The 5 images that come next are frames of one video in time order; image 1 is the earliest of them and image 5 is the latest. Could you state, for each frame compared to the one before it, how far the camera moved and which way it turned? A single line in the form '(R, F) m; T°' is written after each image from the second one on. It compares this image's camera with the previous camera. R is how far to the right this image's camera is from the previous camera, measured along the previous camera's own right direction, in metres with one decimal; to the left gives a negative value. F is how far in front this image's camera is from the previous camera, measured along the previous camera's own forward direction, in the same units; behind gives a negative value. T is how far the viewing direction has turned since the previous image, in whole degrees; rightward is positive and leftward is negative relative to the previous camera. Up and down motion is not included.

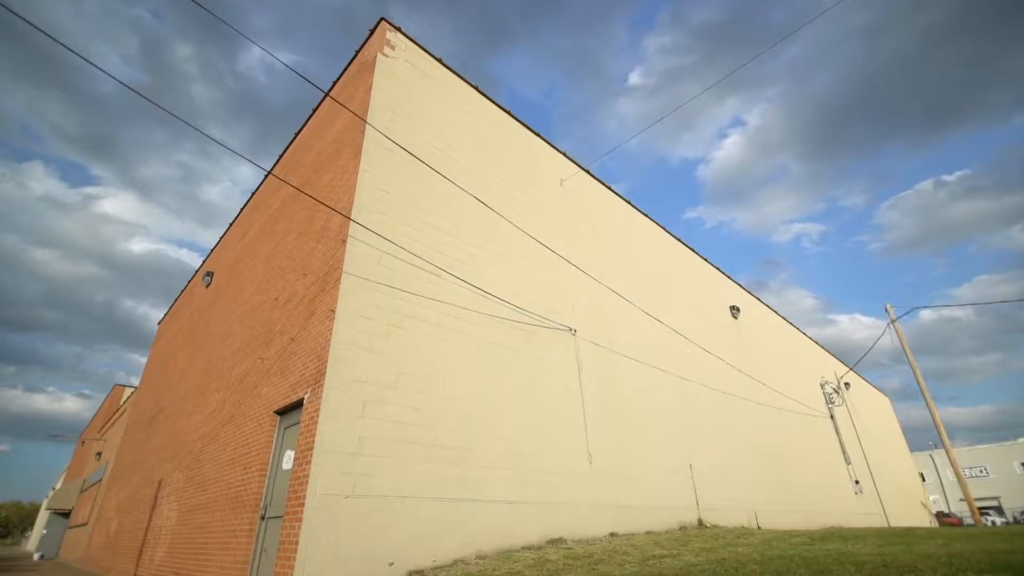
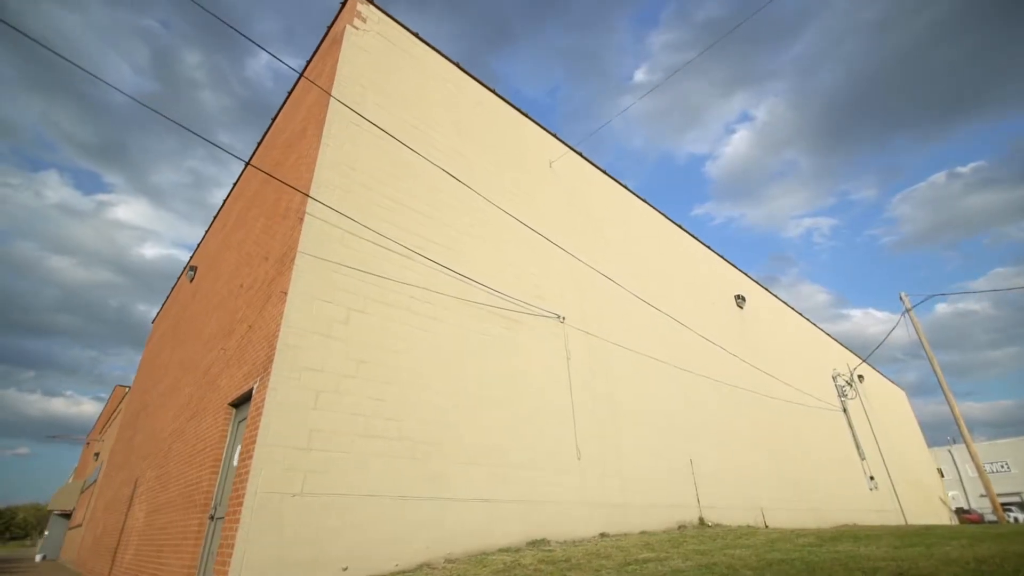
(+0.4, +0.5) m; -1°
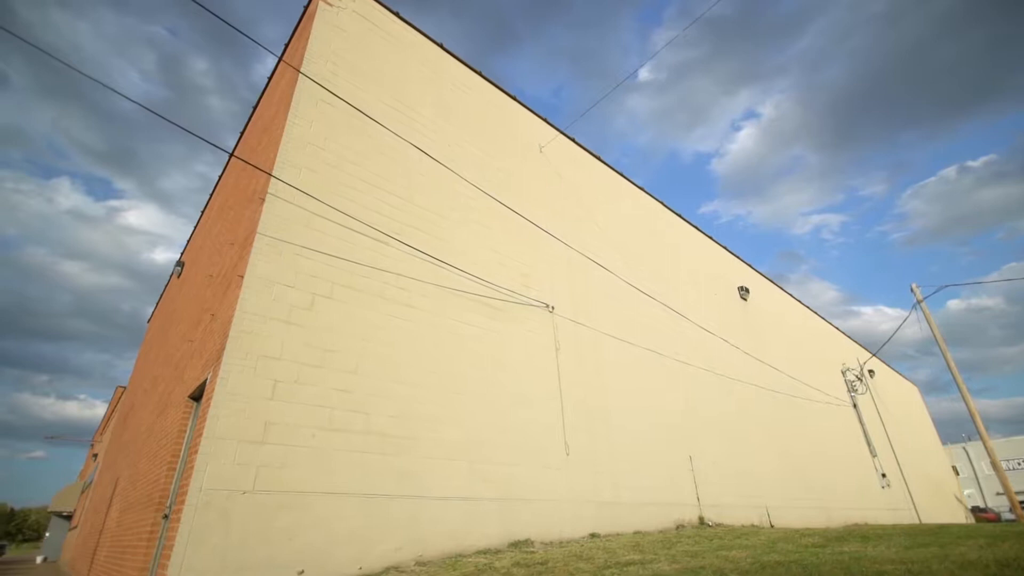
(+0.3, +0.4) m; -1°
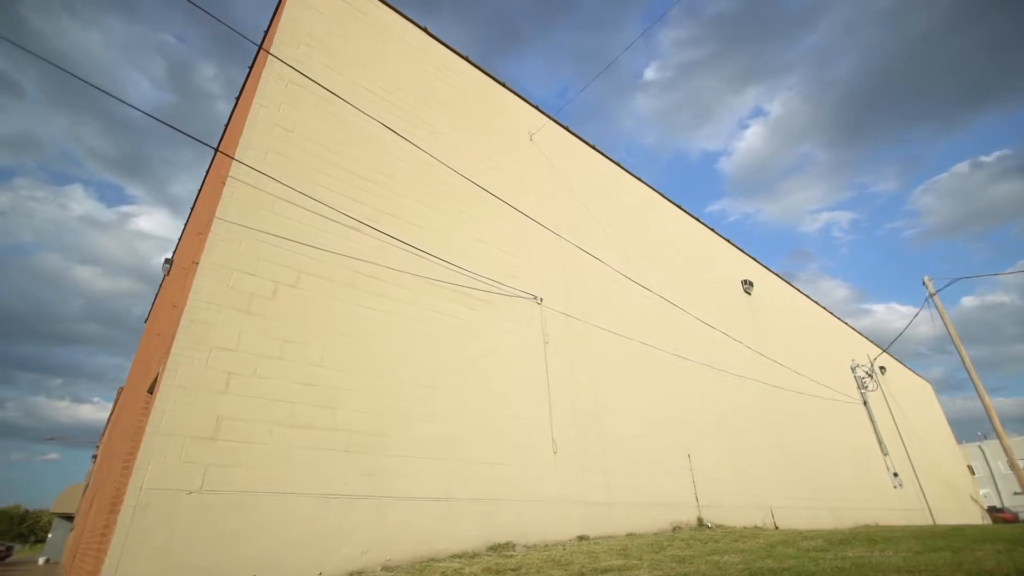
(+0.3, +0.3) m; -1°
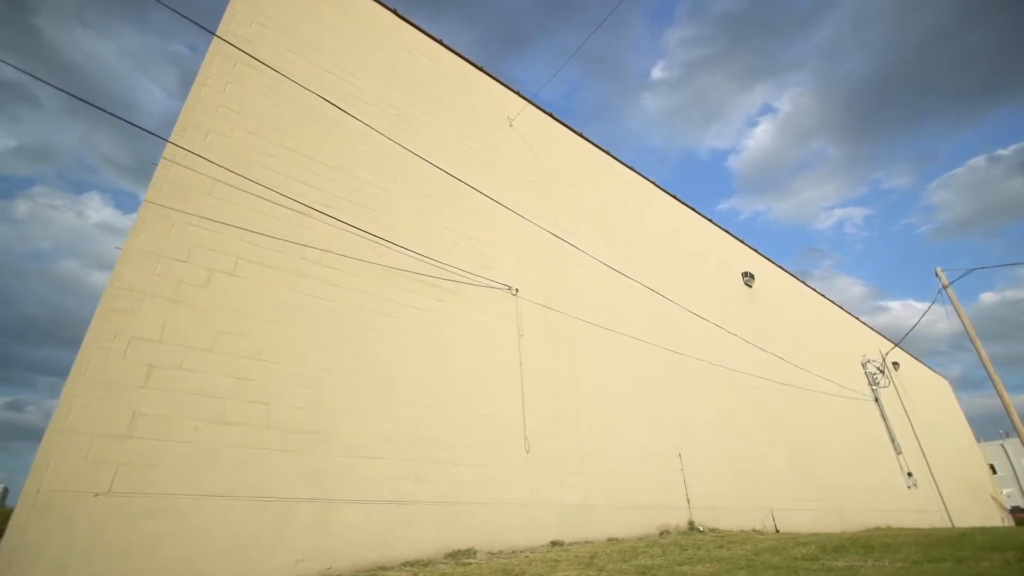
(+0.5, +0.4) m; -1°
